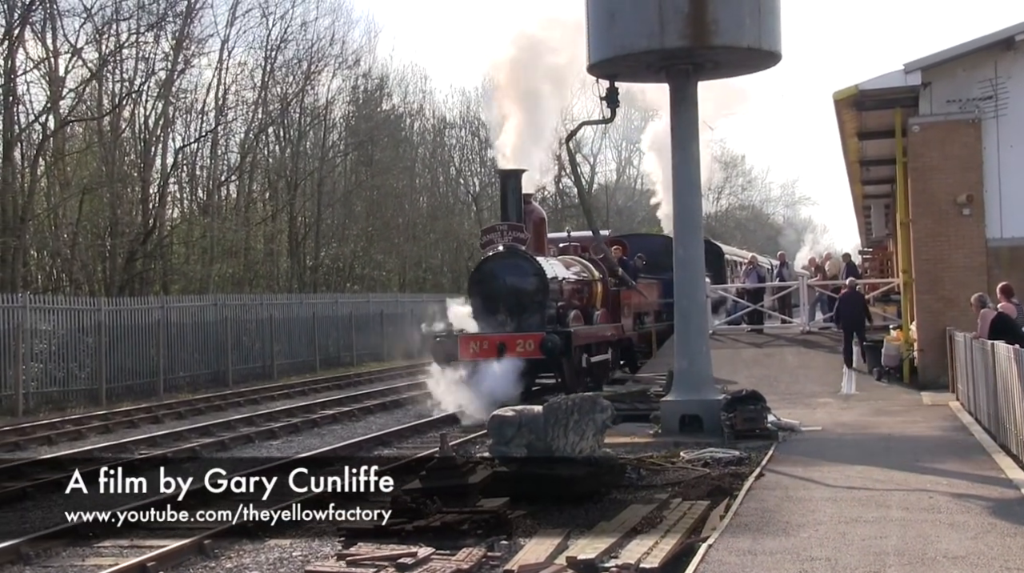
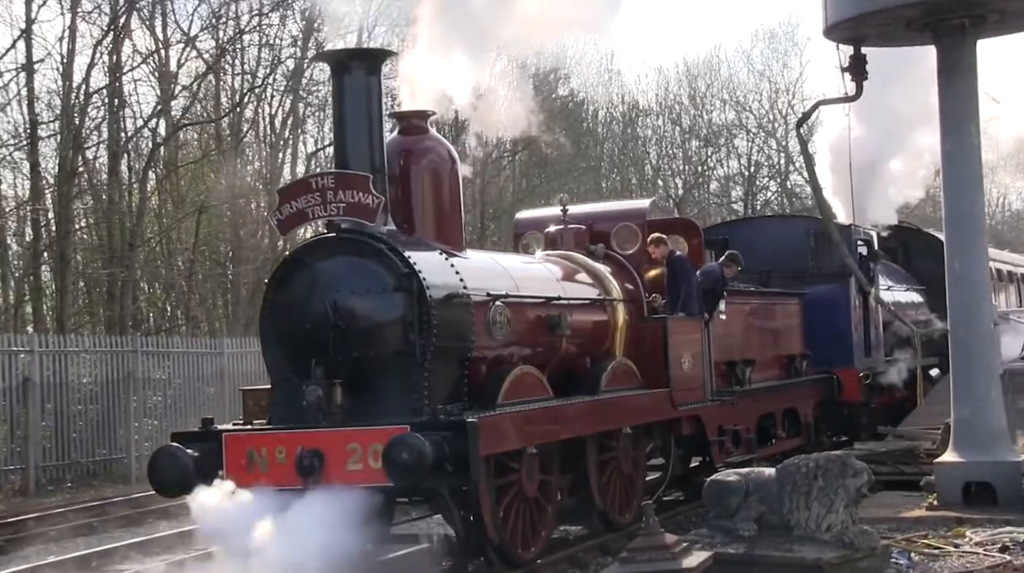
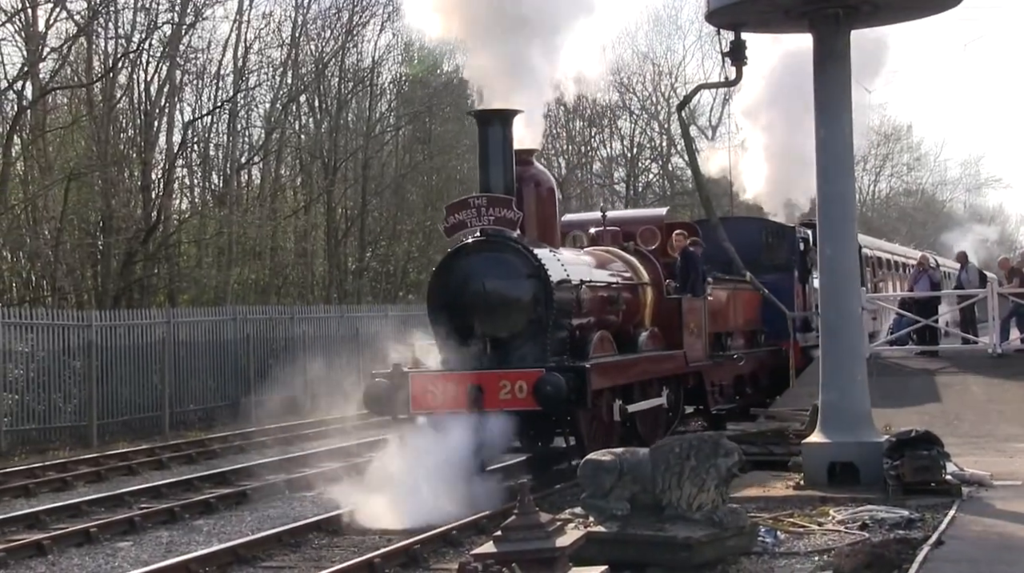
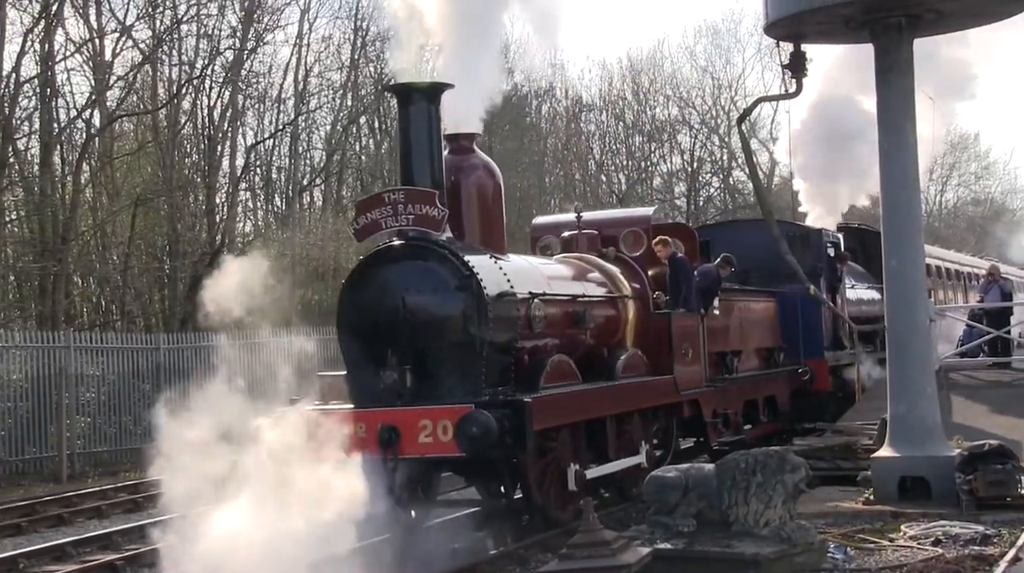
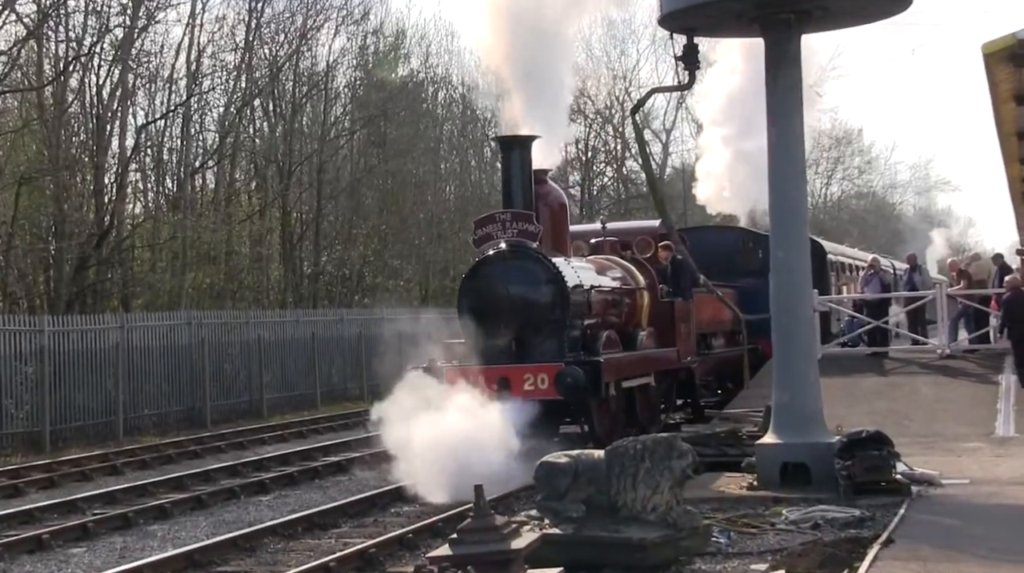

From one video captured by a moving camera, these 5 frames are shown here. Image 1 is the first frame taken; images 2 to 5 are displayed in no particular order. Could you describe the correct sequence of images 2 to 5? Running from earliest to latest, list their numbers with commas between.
5, 3, 4, 2
